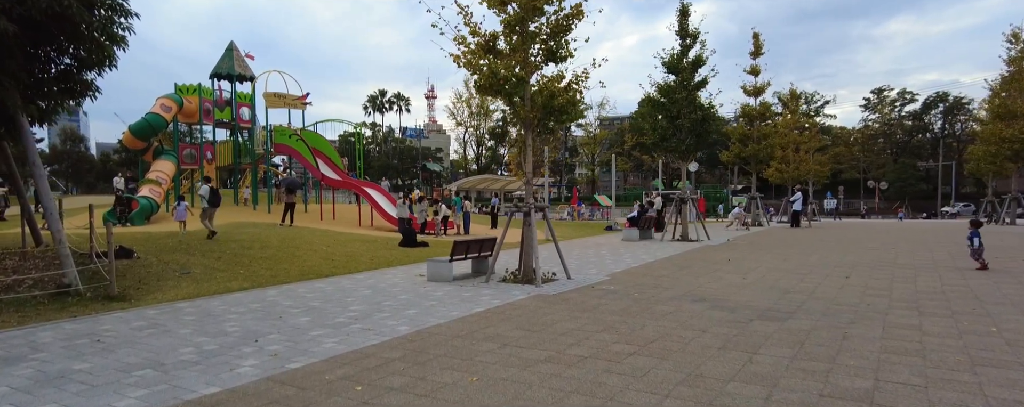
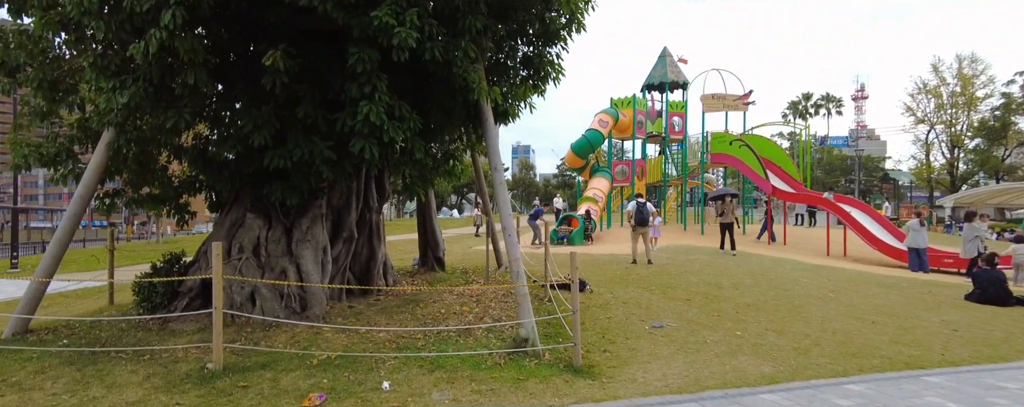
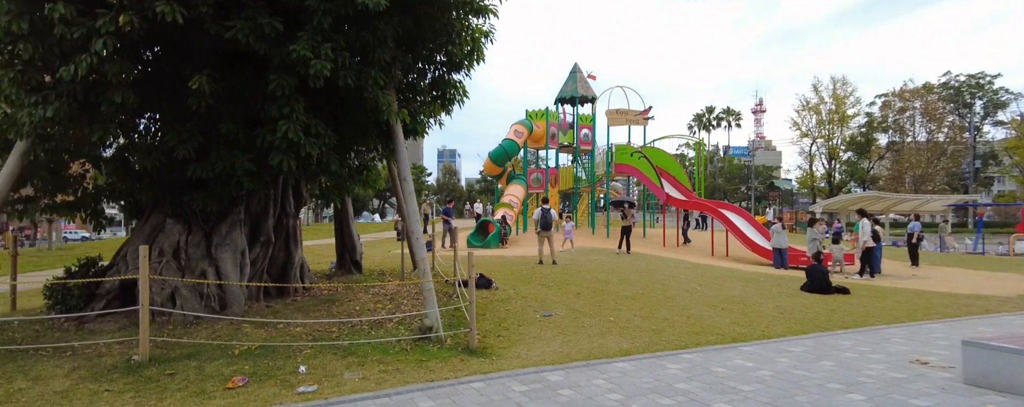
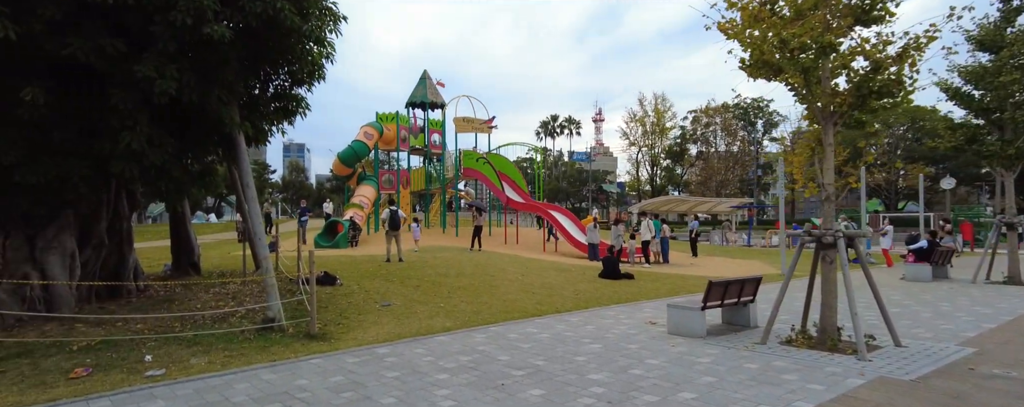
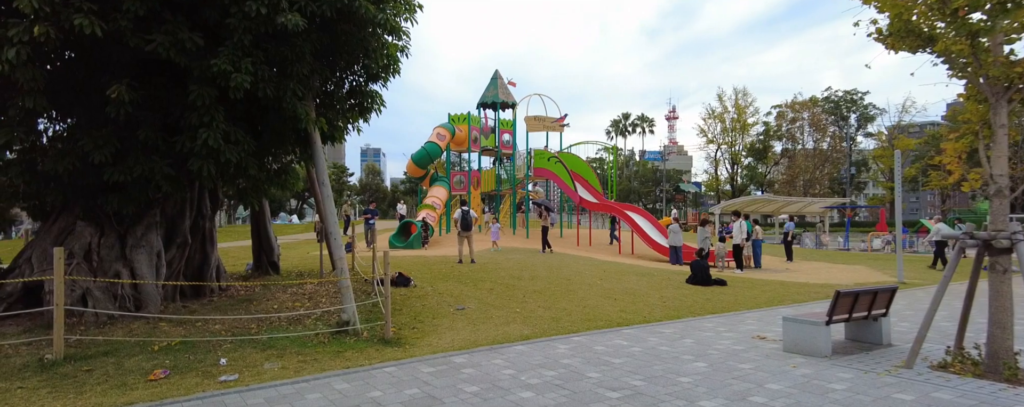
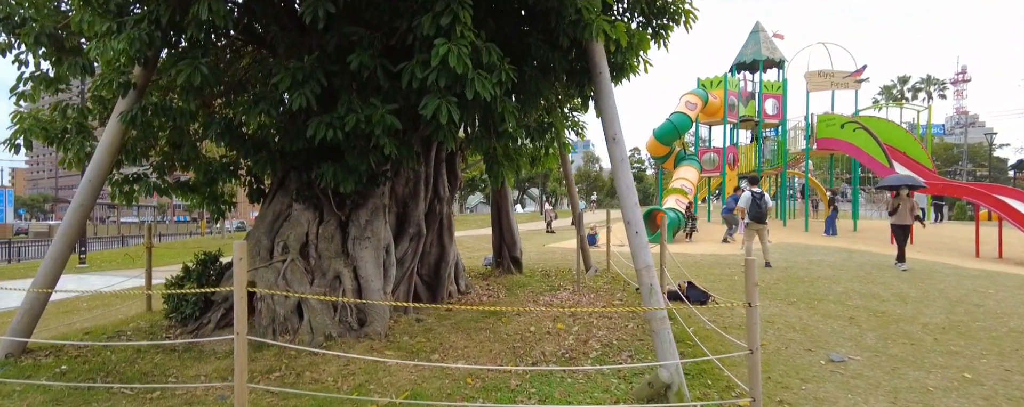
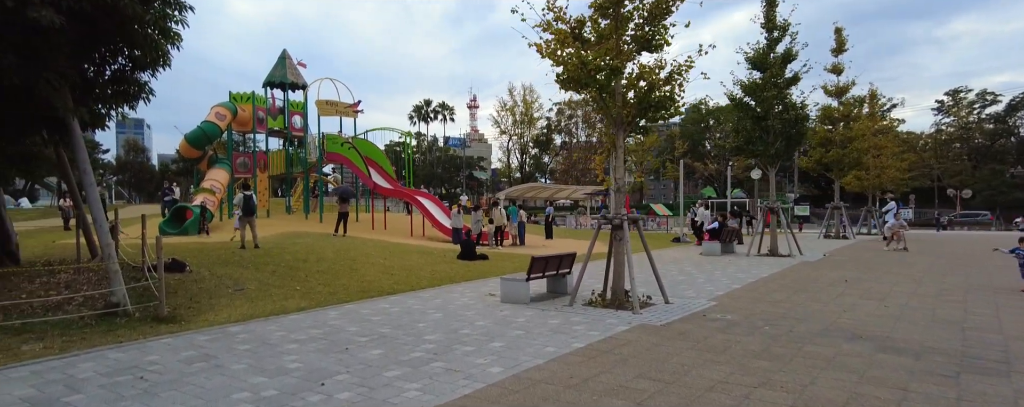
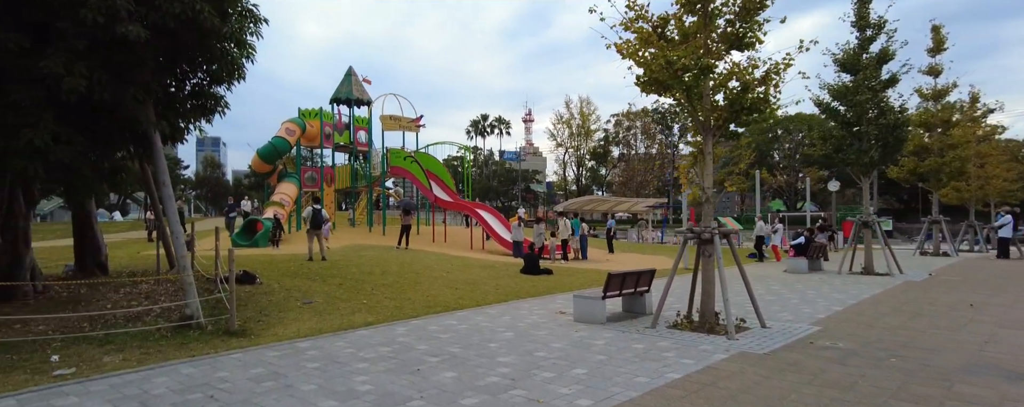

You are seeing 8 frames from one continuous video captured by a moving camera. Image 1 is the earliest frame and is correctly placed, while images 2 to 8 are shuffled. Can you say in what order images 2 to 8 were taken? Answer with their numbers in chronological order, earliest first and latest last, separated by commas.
7, 8, 4, 5, 3, 2, 6
